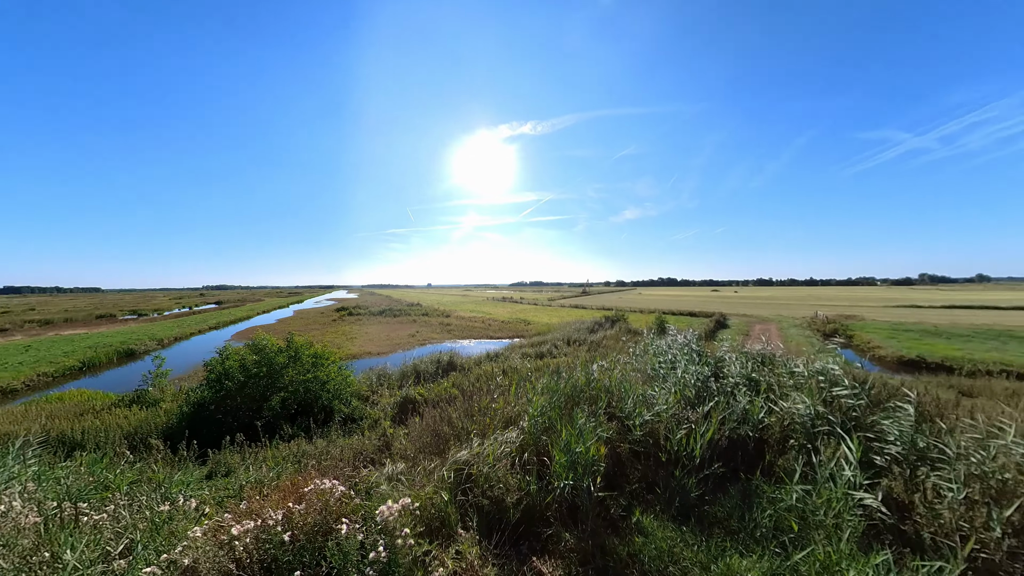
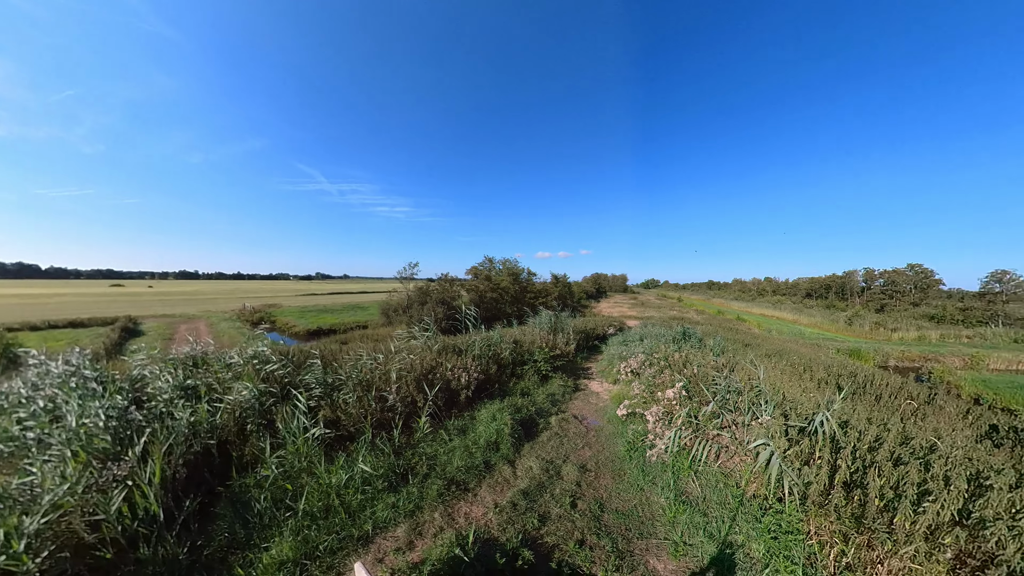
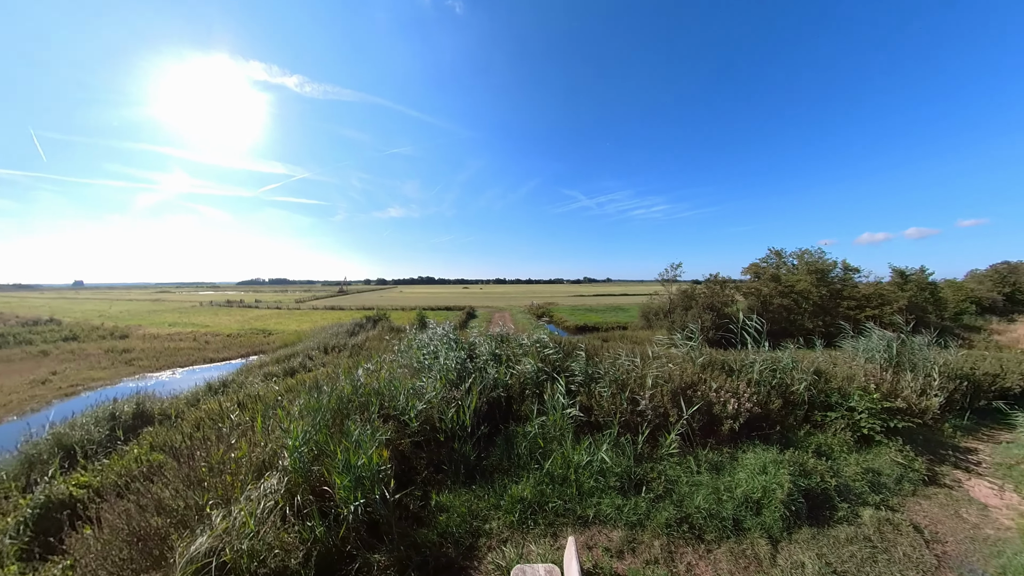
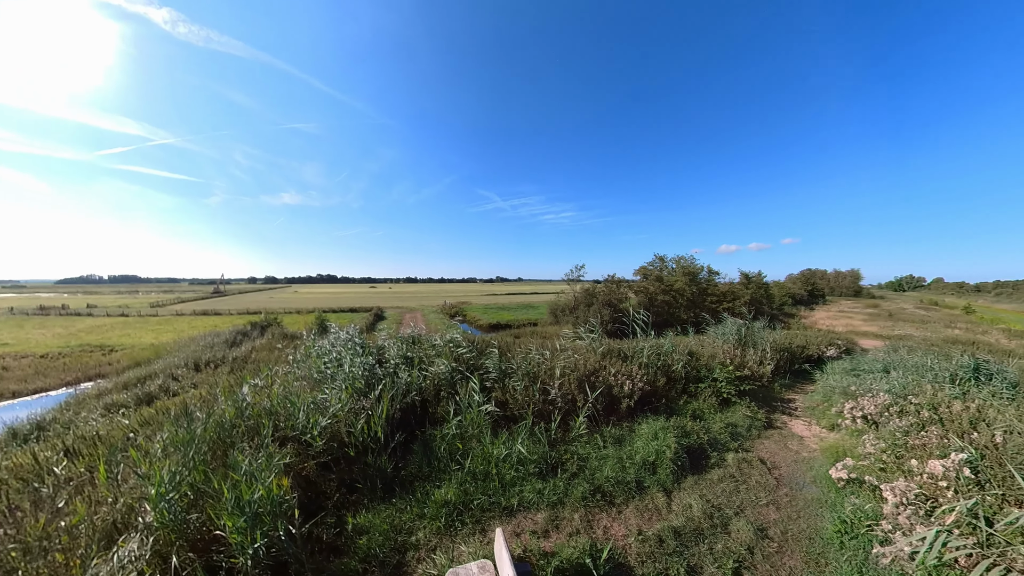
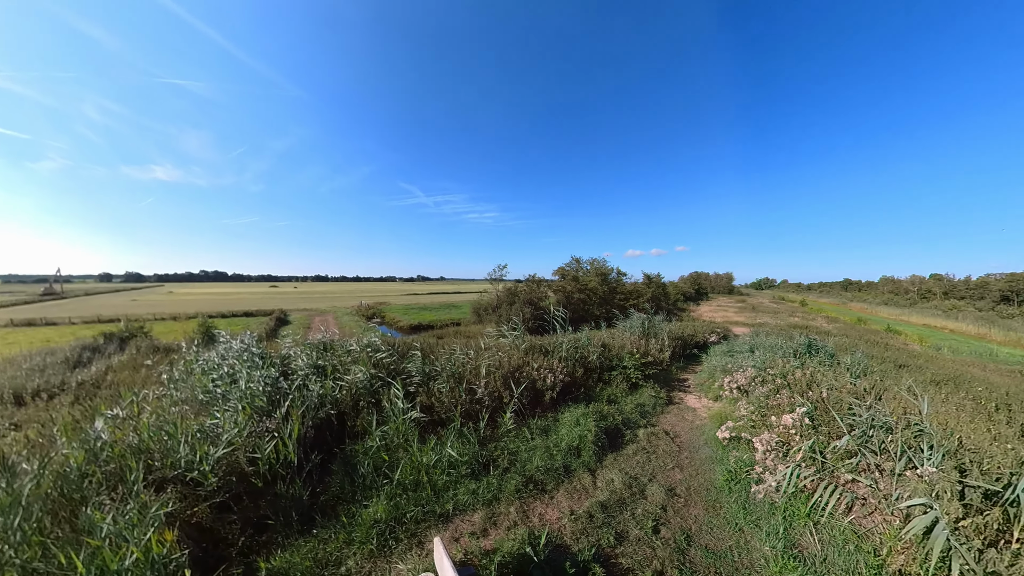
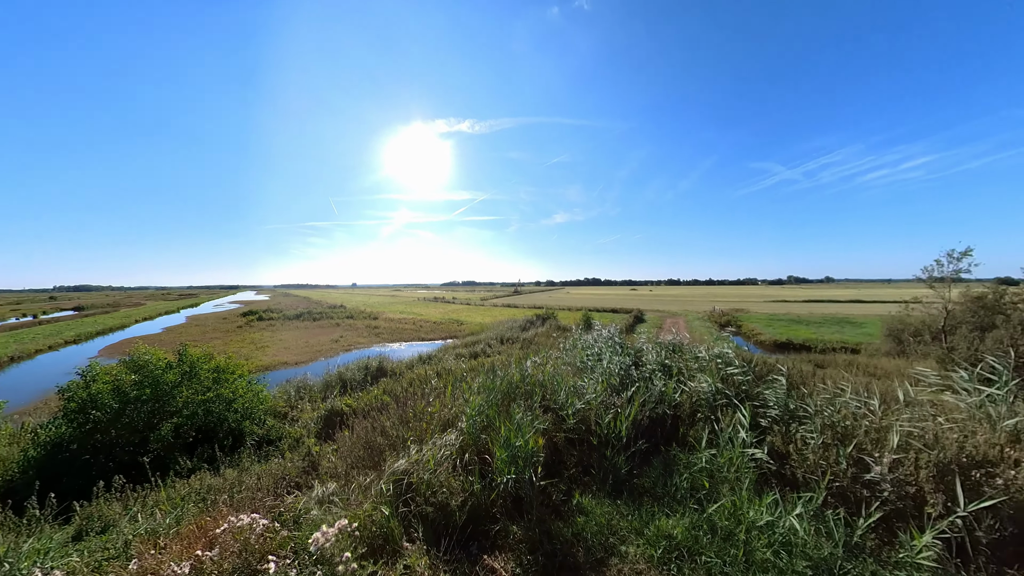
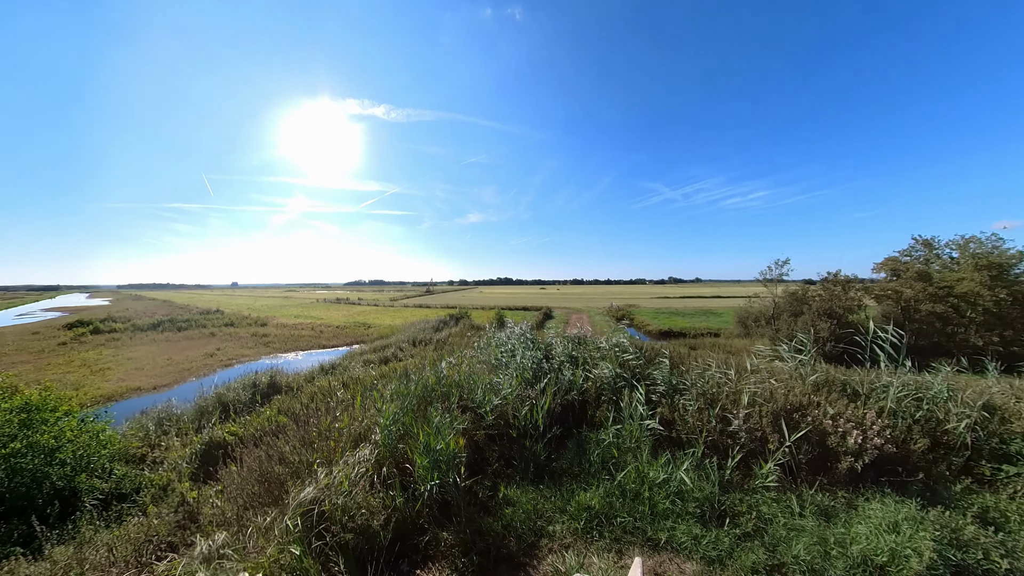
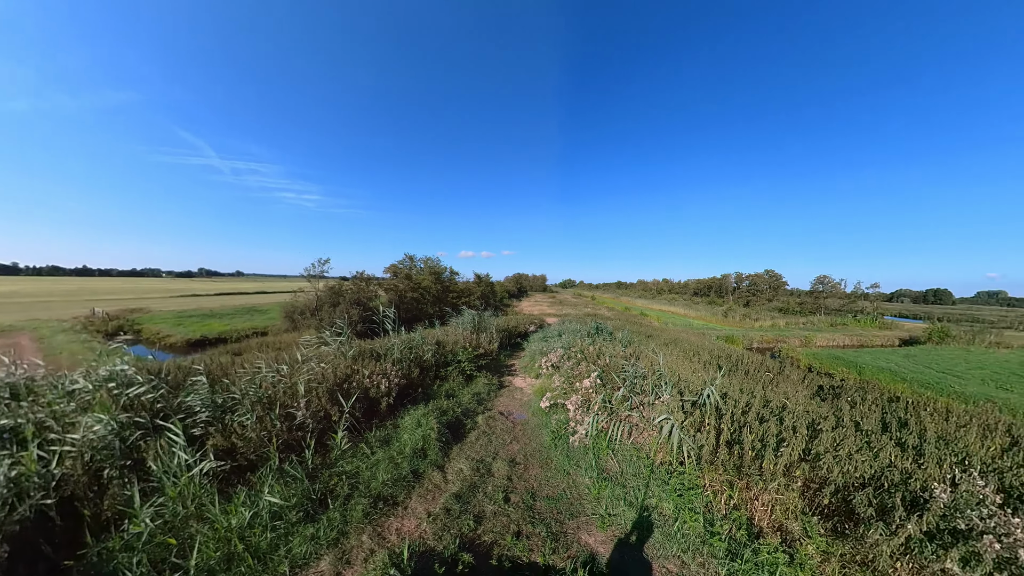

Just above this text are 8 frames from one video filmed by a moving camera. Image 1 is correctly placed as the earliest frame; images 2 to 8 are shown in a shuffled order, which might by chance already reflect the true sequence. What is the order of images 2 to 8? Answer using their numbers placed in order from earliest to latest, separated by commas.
6, 7, 3, 4, 5, 2, 8
